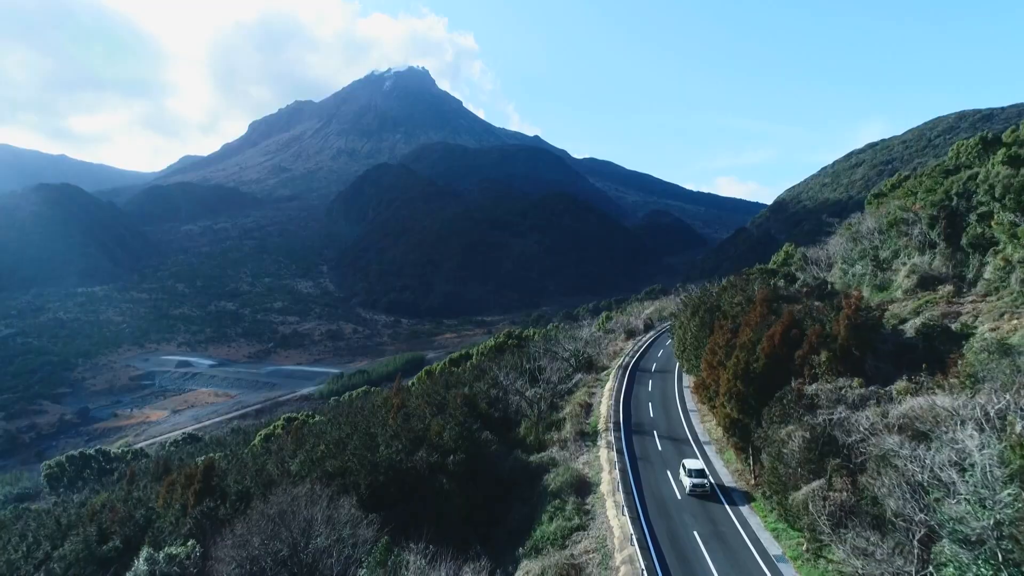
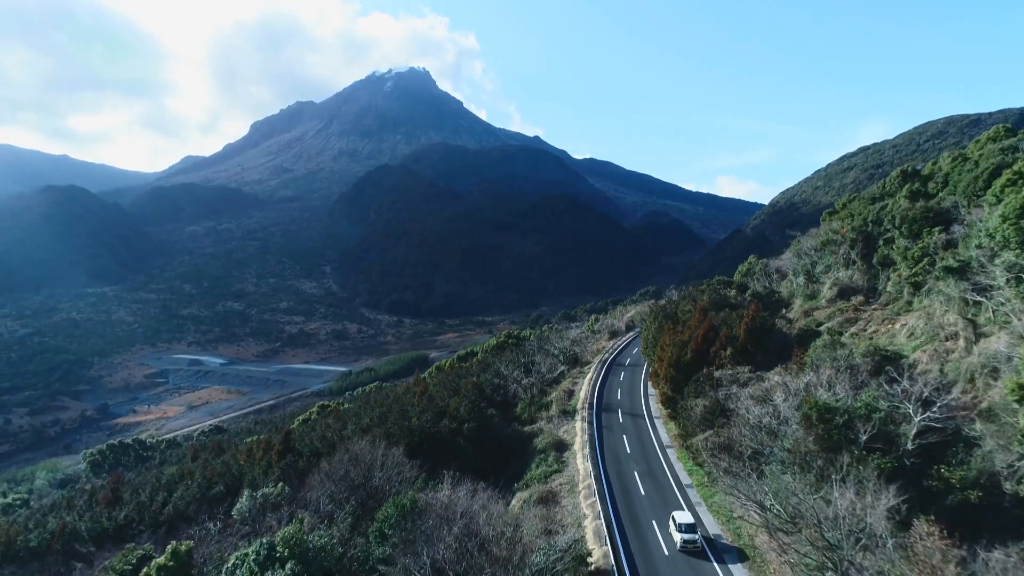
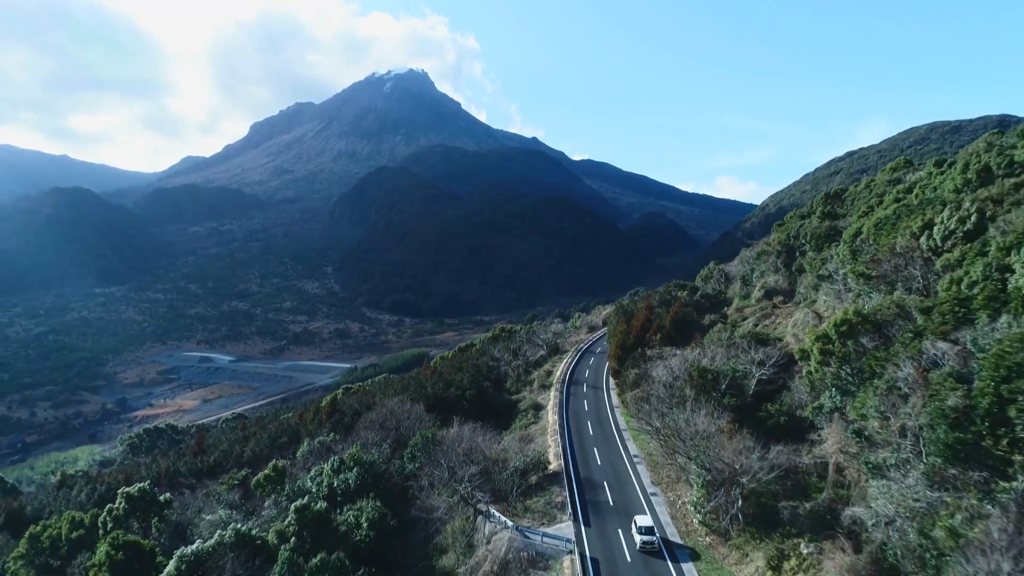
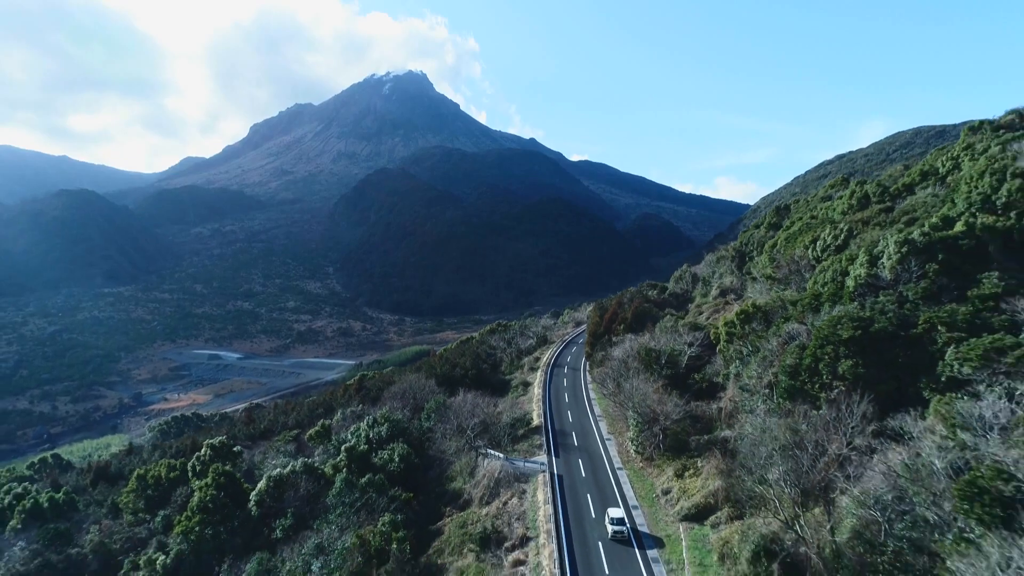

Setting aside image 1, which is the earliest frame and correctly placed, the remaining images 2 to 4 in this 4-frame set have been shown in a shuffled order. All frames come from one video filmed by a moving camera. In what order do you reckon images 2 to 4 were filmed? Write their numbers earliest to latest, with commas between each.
2, 3, 4
